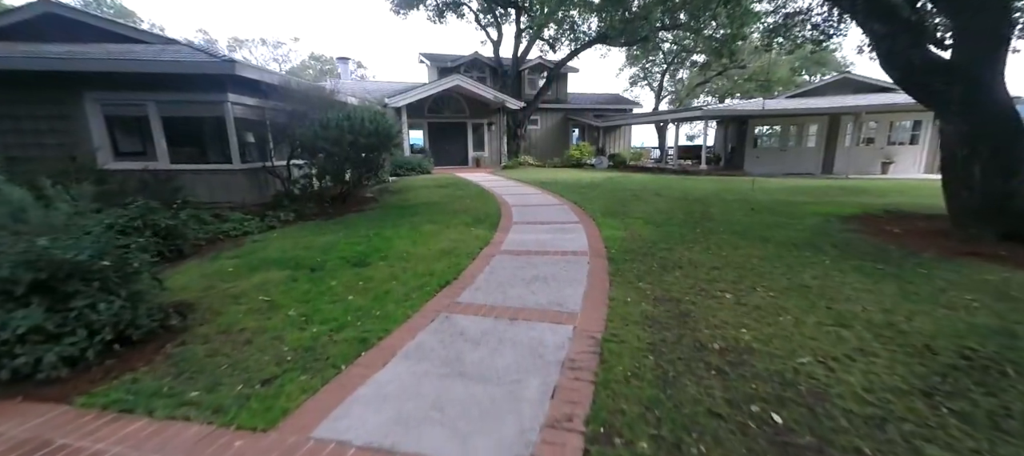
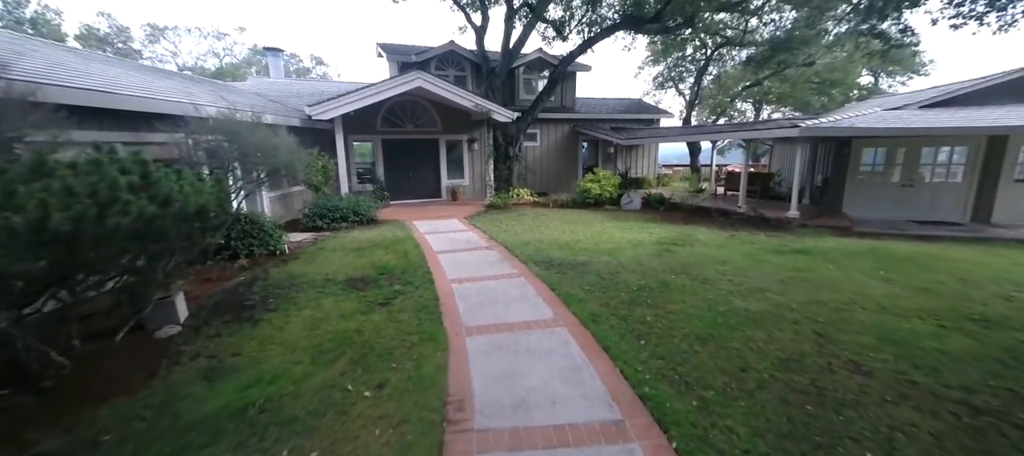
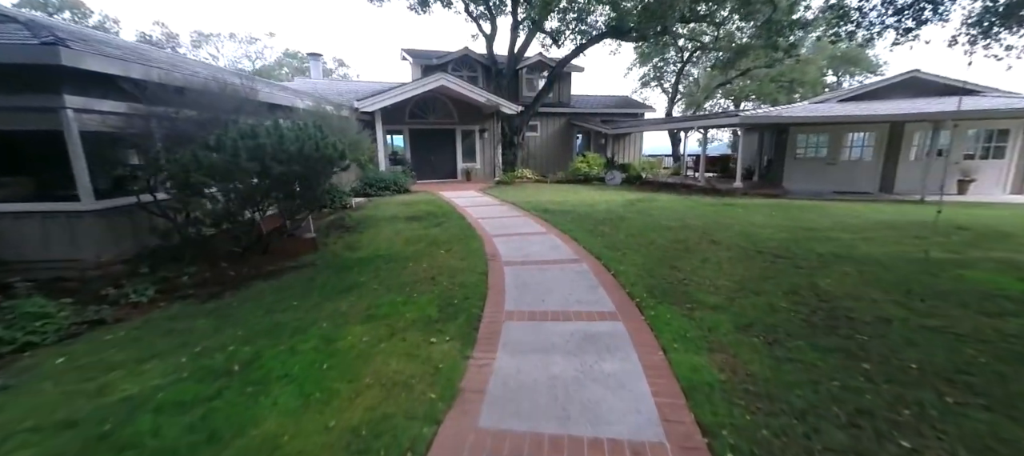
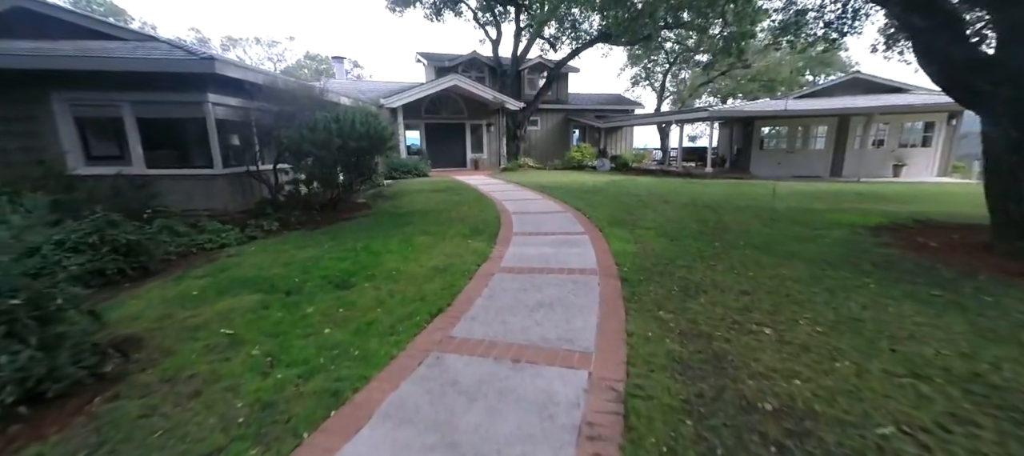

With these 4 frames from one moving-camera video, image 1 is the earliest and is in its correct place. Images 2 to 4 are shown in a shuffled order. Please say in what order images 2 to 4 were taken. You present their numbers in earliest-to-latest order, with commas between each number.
4, 3, 2
